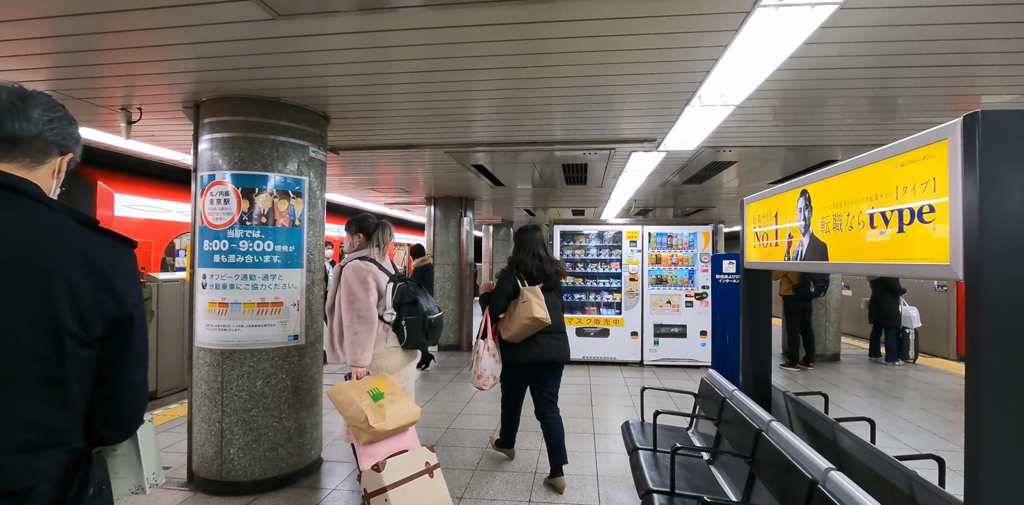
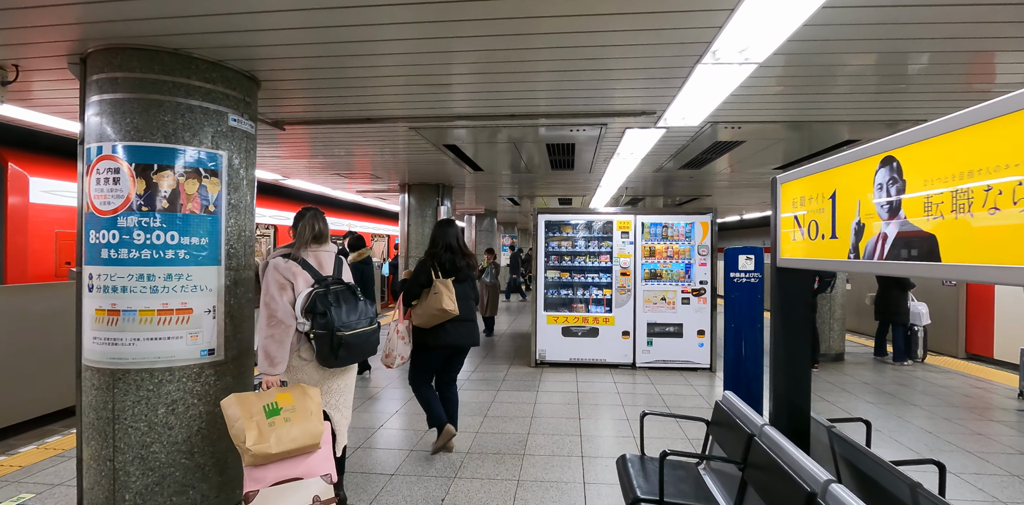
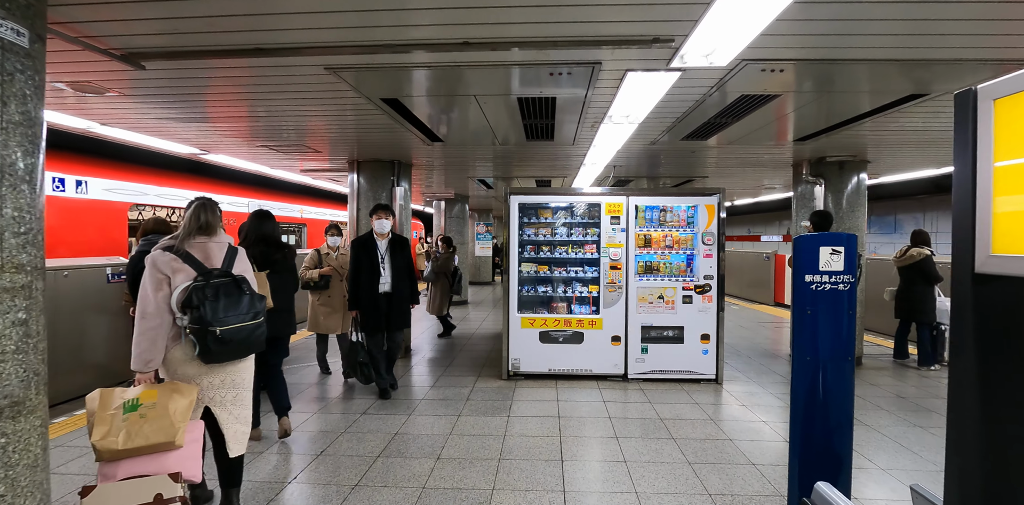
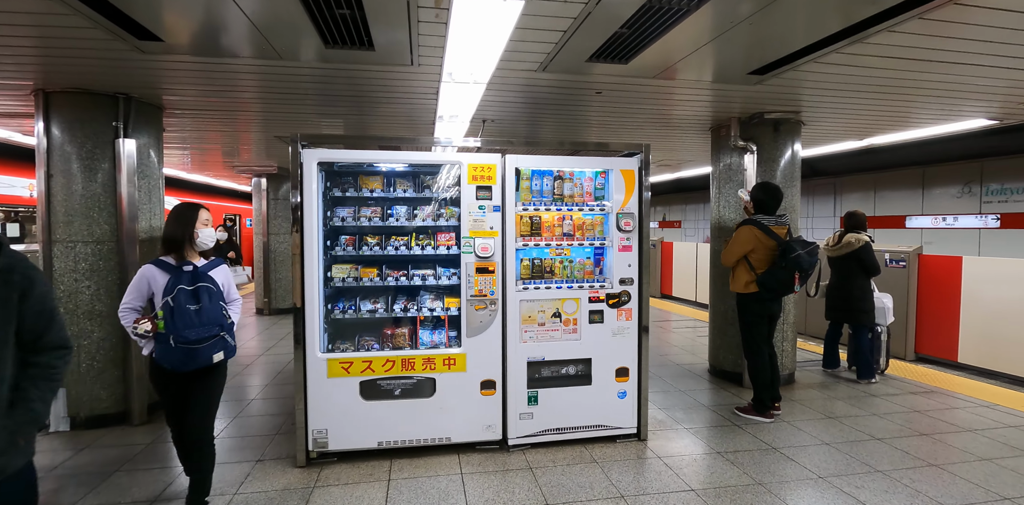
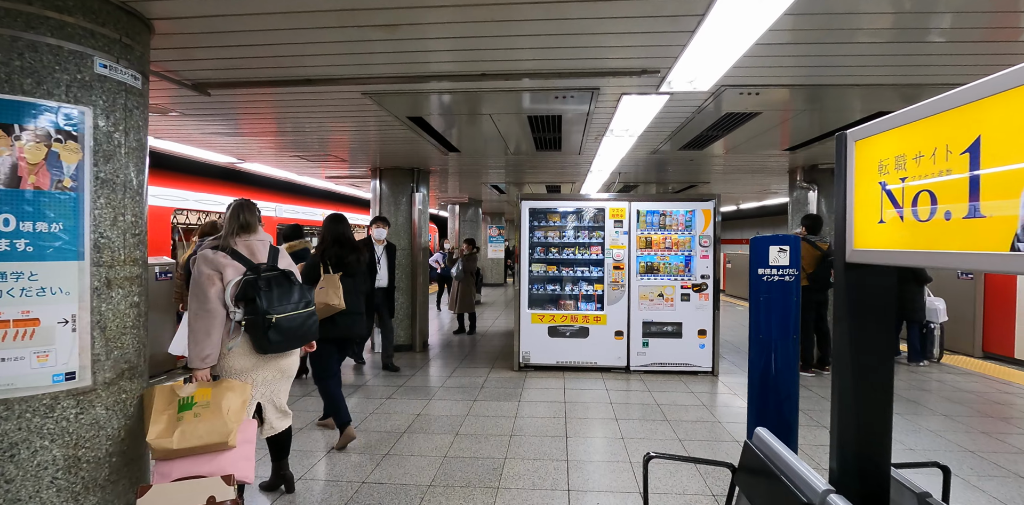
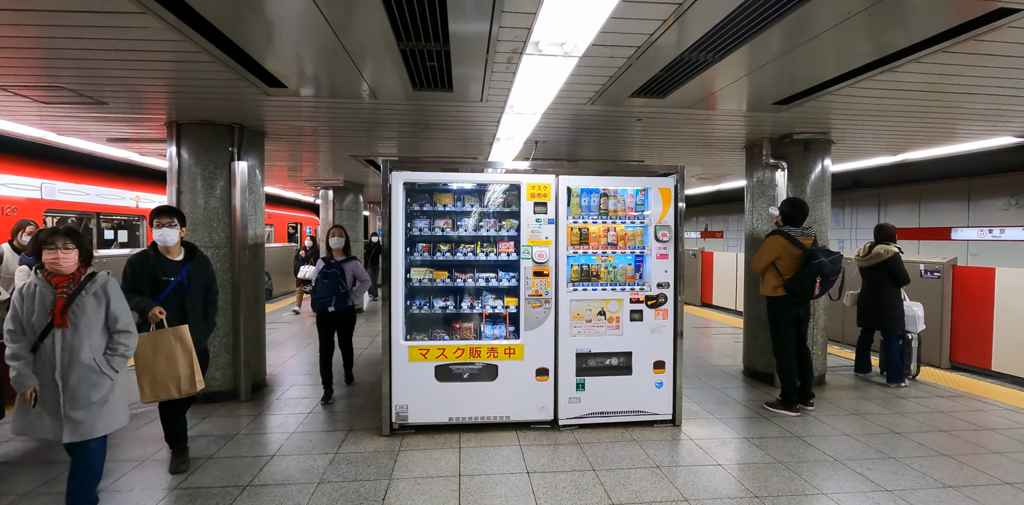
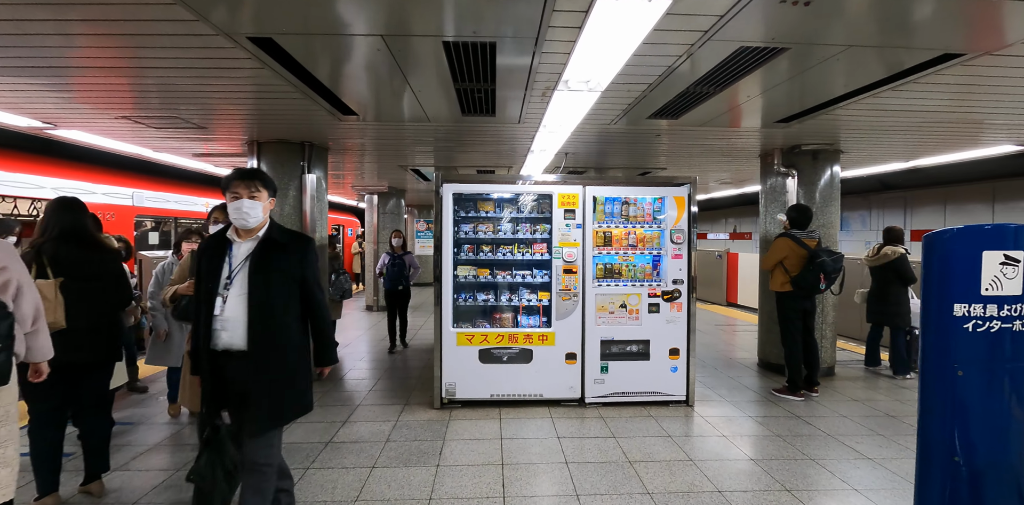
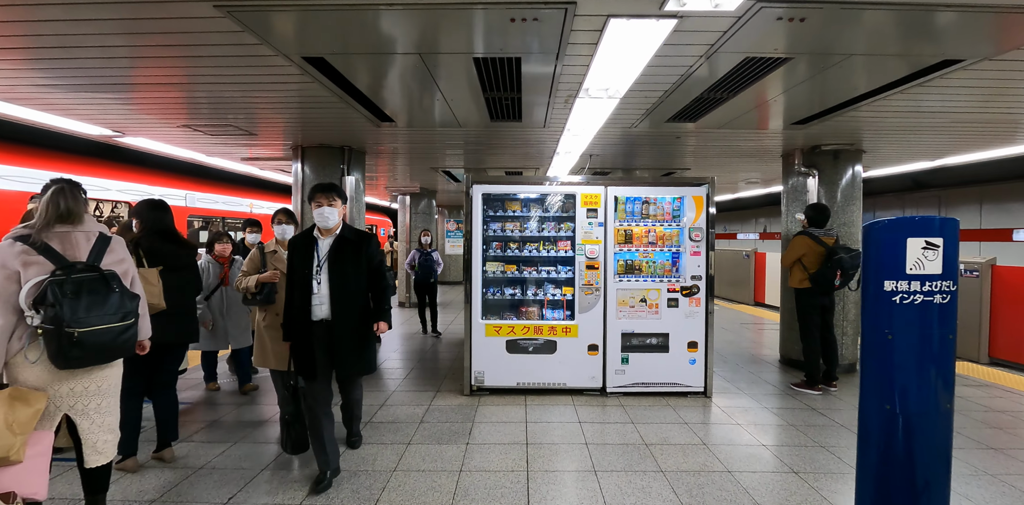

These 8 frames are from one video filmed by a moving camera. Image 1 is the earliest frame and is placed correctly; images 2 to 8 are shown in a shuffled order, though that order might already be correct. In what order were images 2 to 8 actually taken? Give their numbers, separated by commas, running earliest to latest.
2, 5, 3, 8, 7, 6, 4
